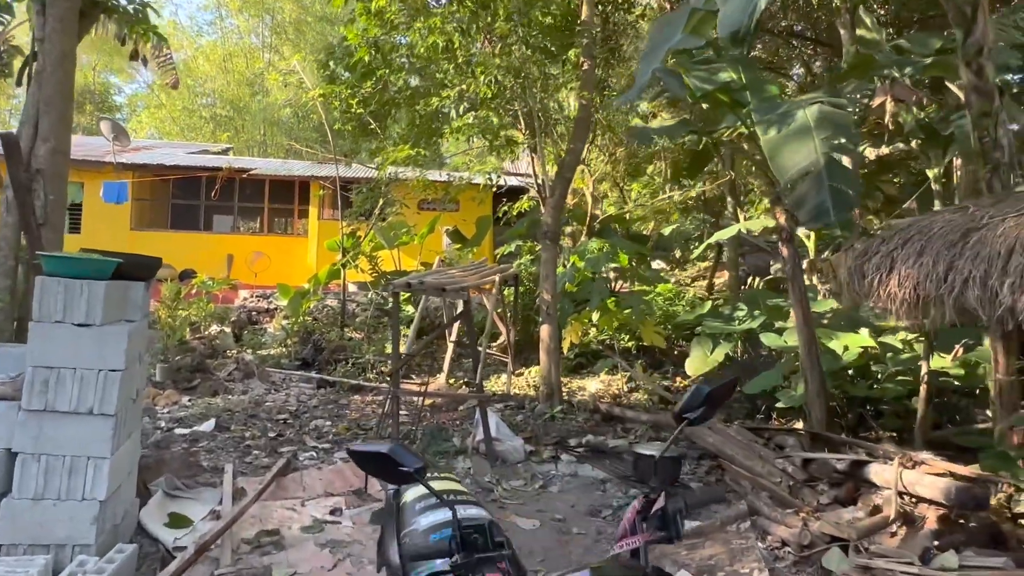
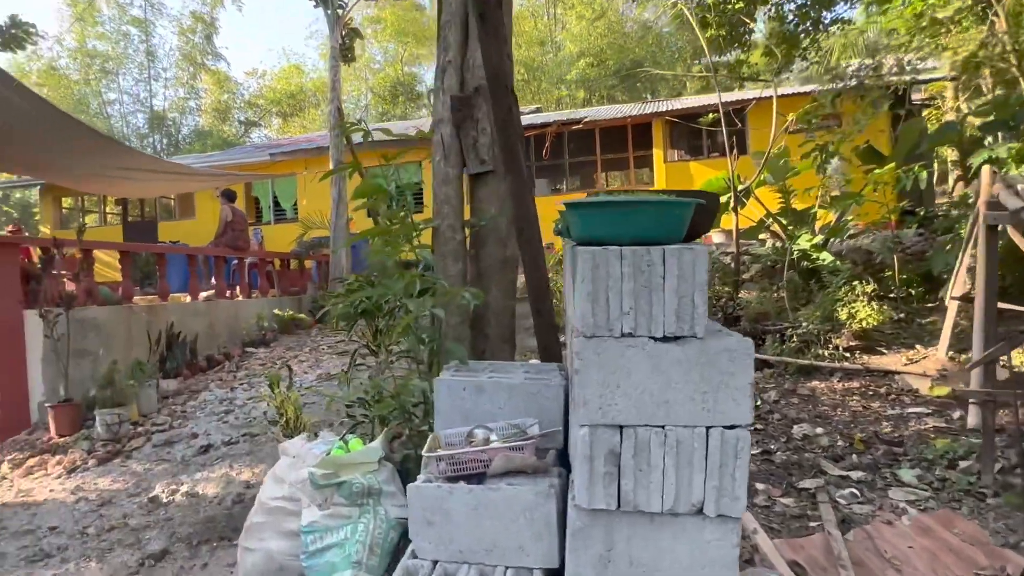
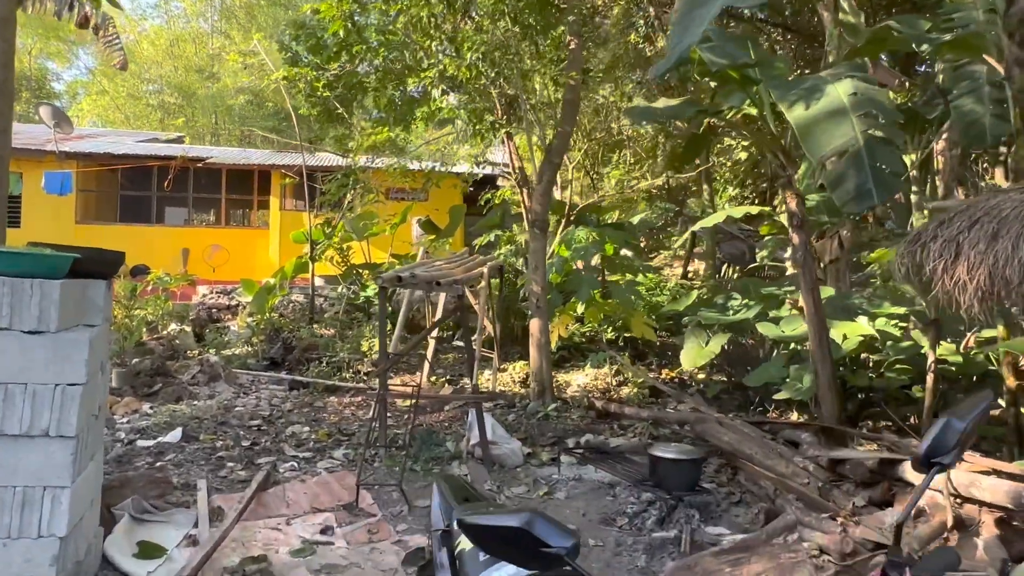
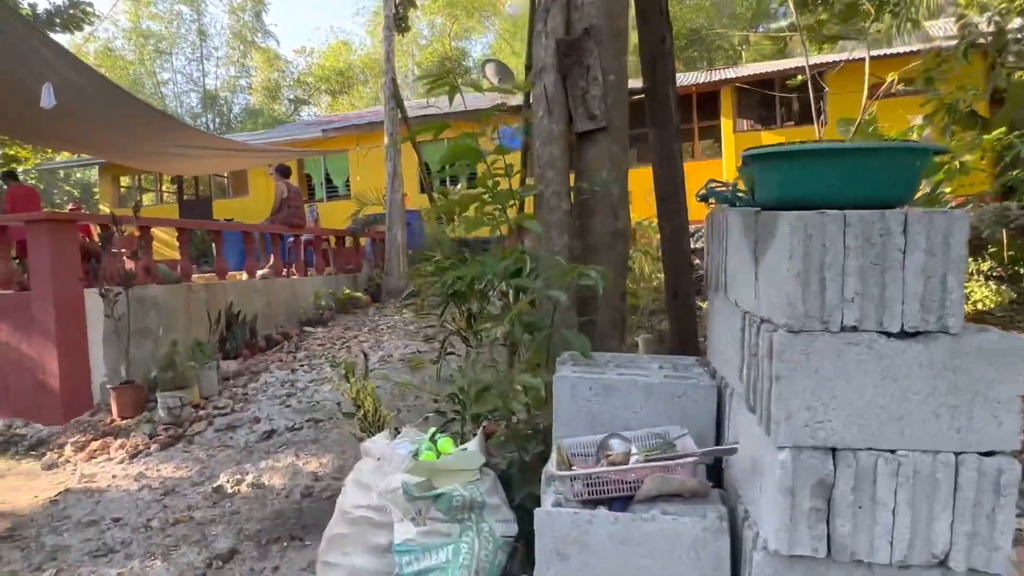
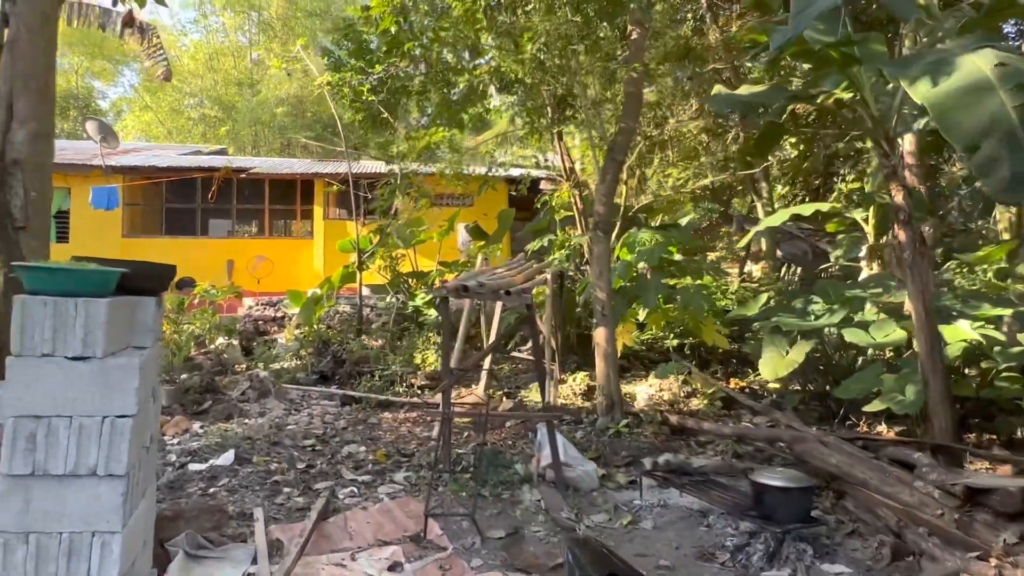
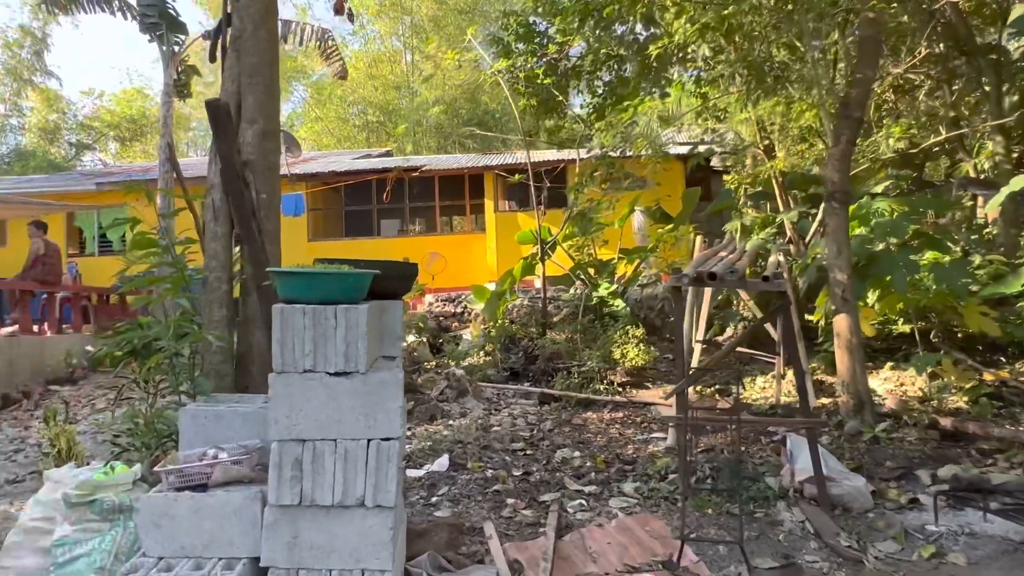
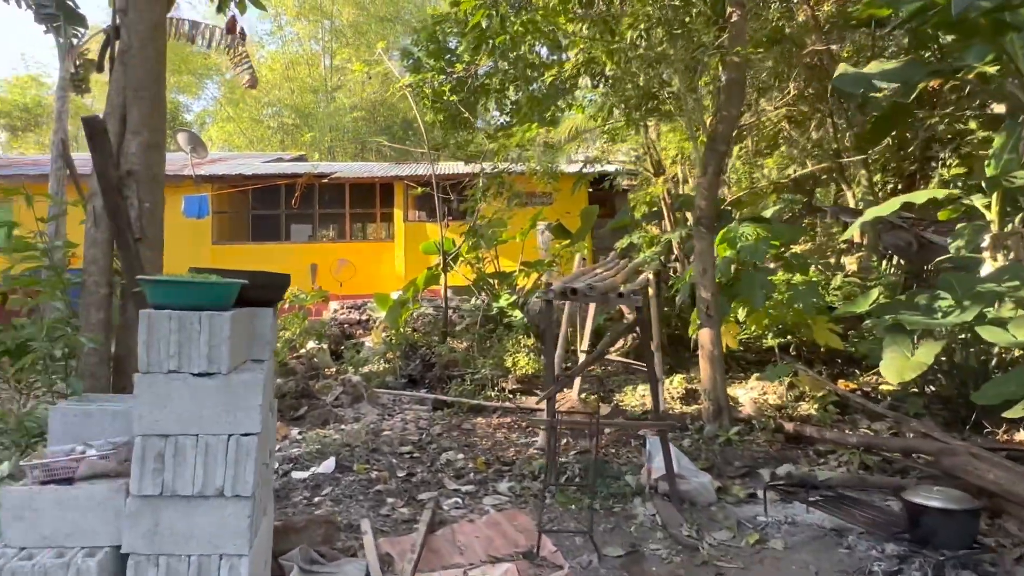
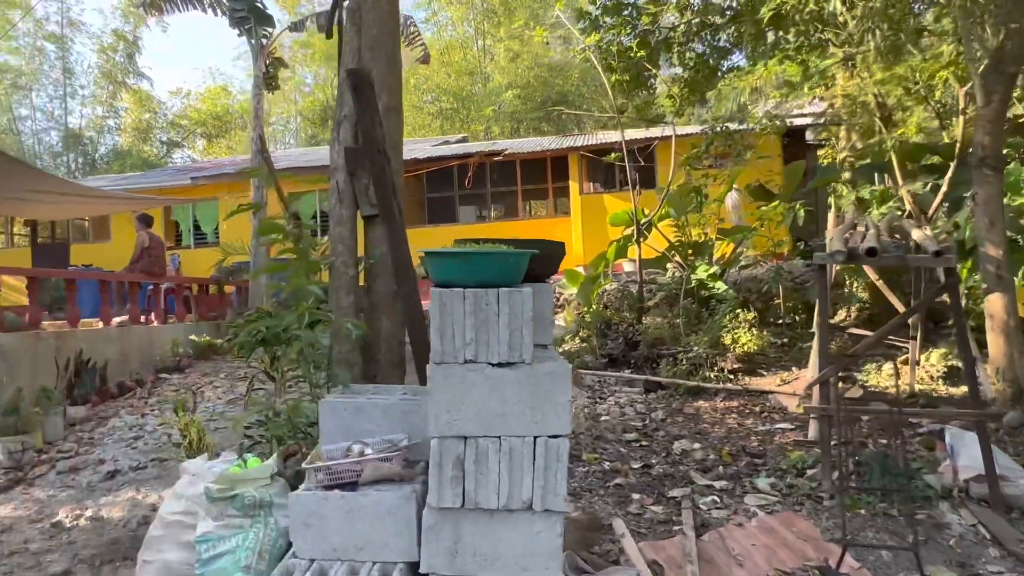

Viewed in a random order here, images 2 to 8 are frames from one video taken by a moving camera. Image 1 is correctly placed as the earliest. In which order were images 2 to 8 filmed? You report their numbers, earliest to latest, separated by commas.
3, 5, 7, 6, 8, 2, 4
